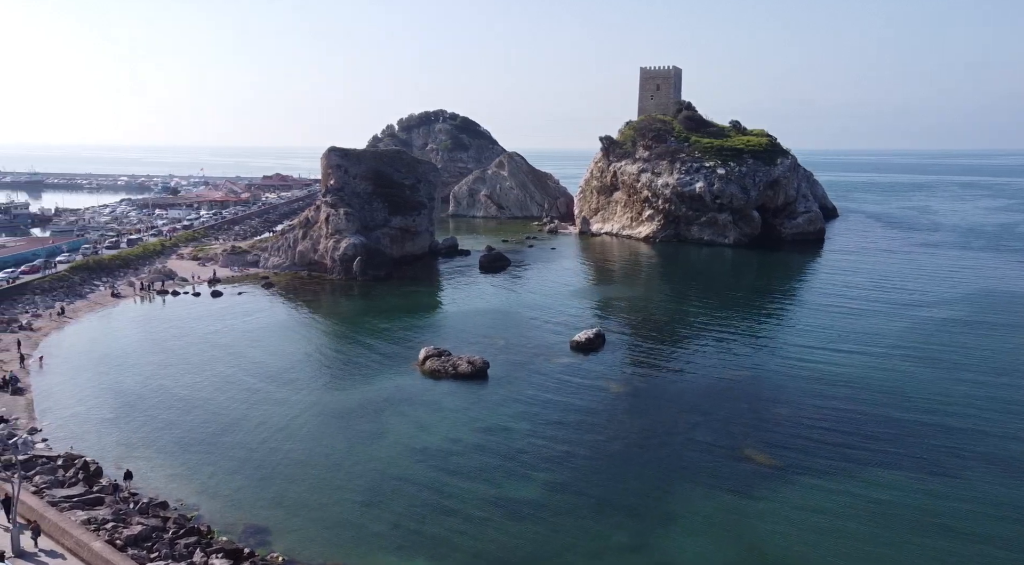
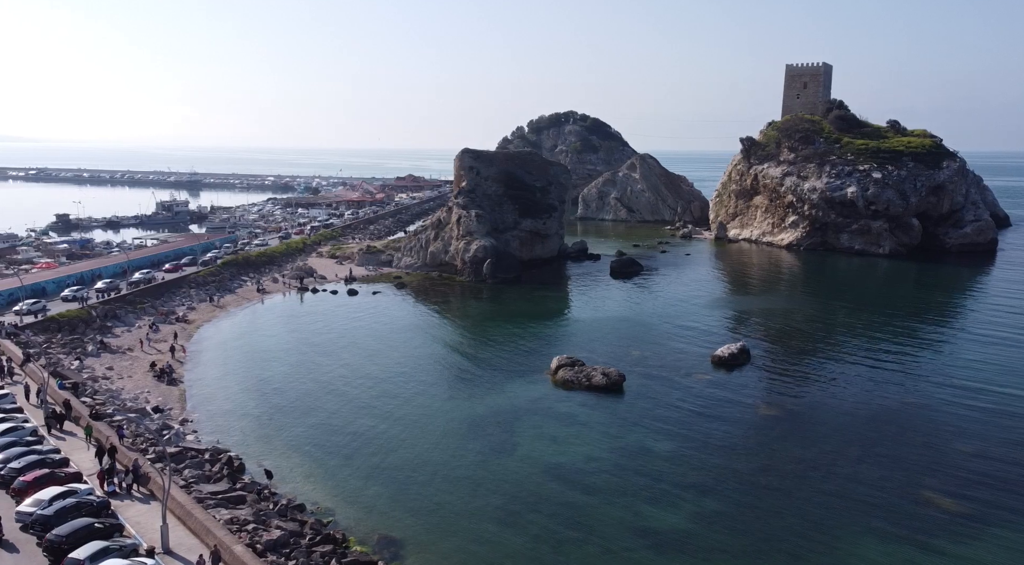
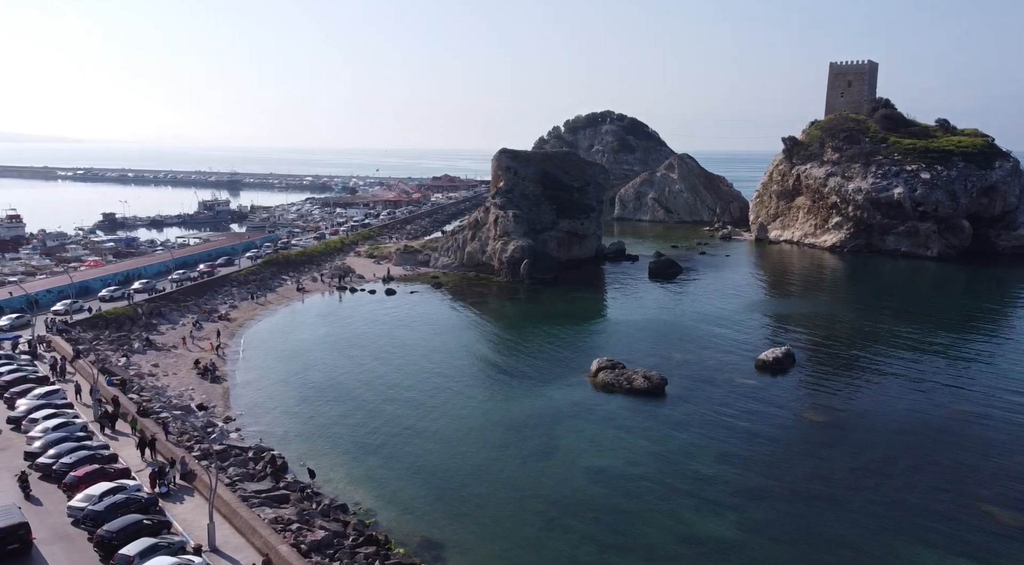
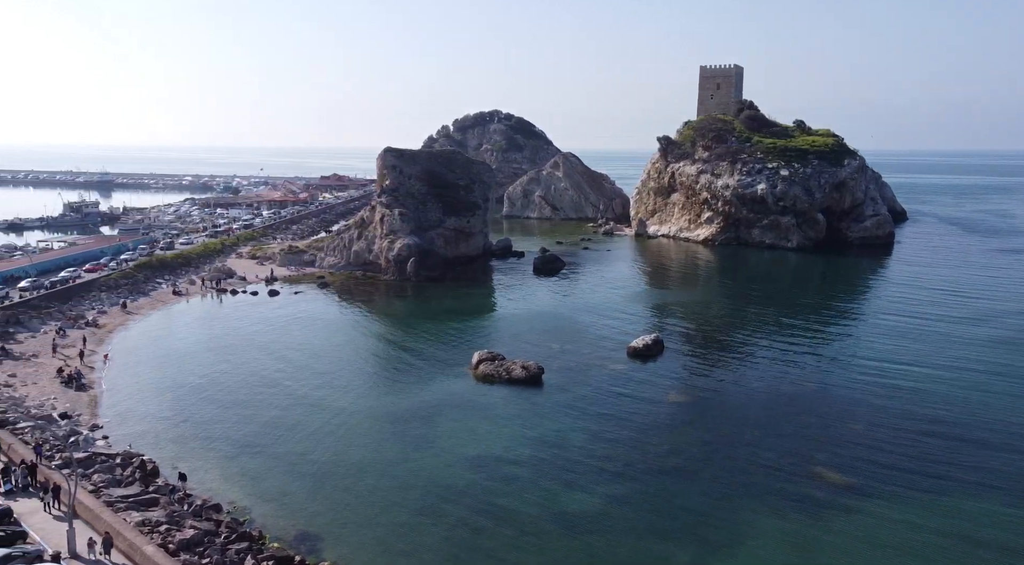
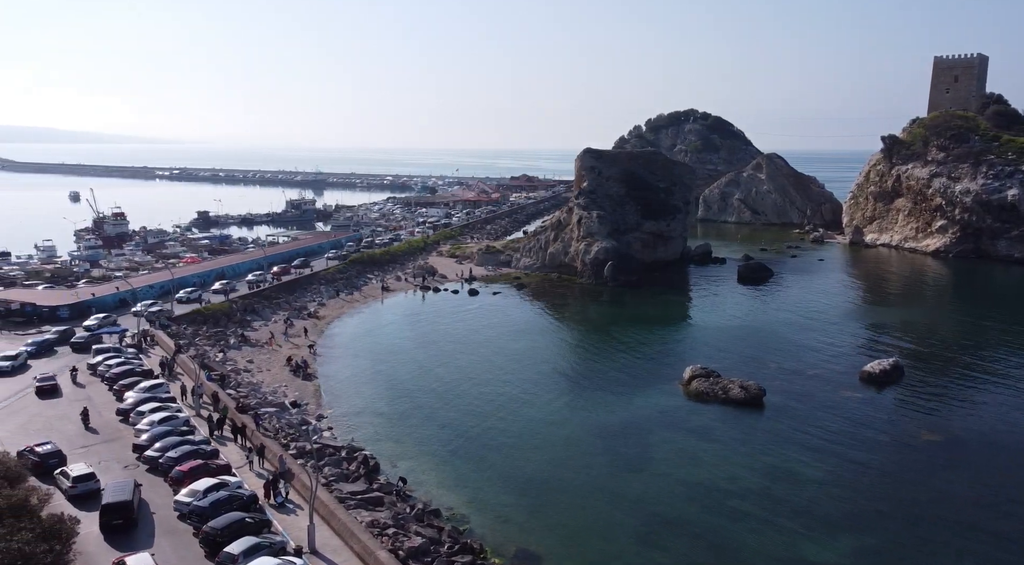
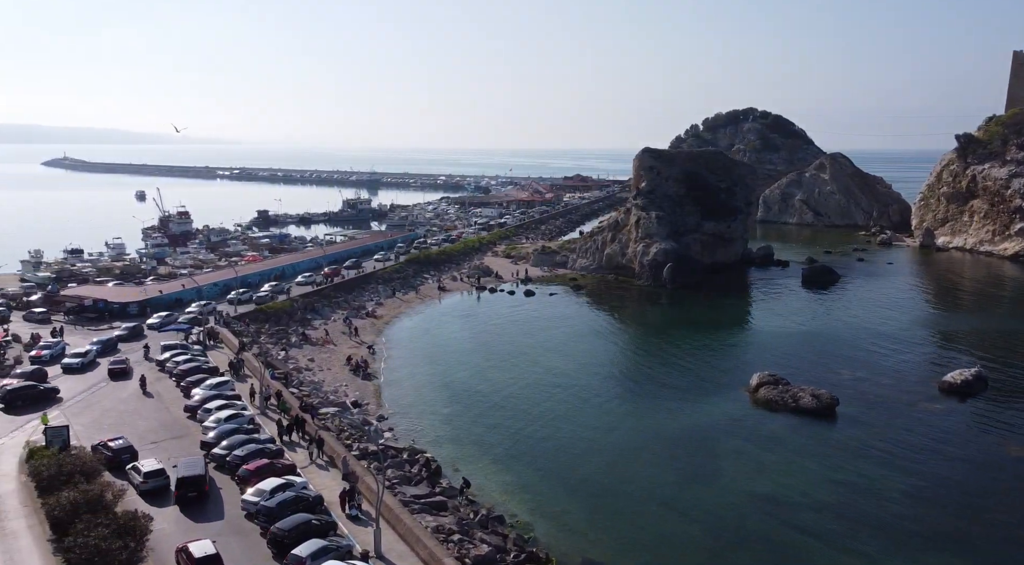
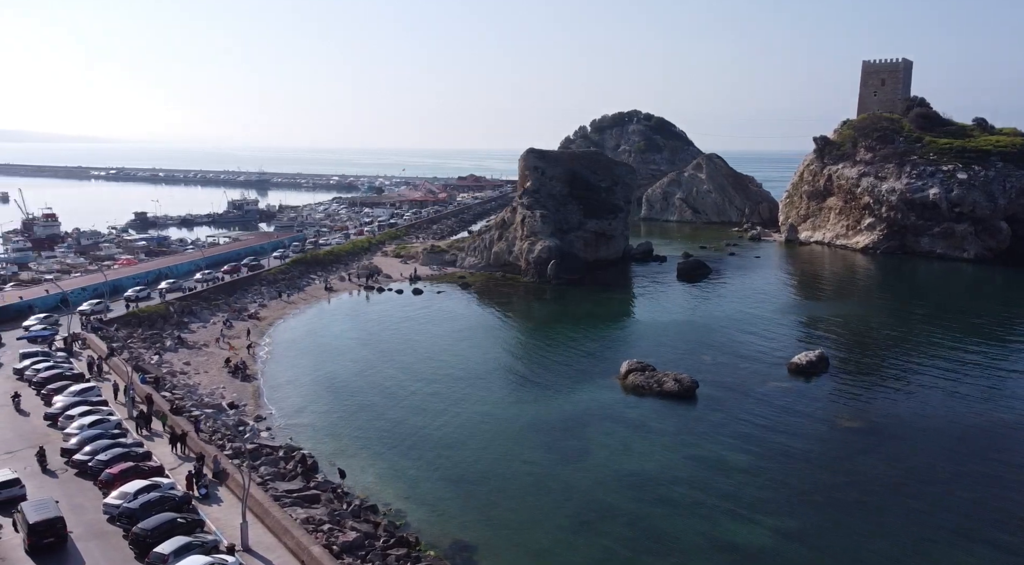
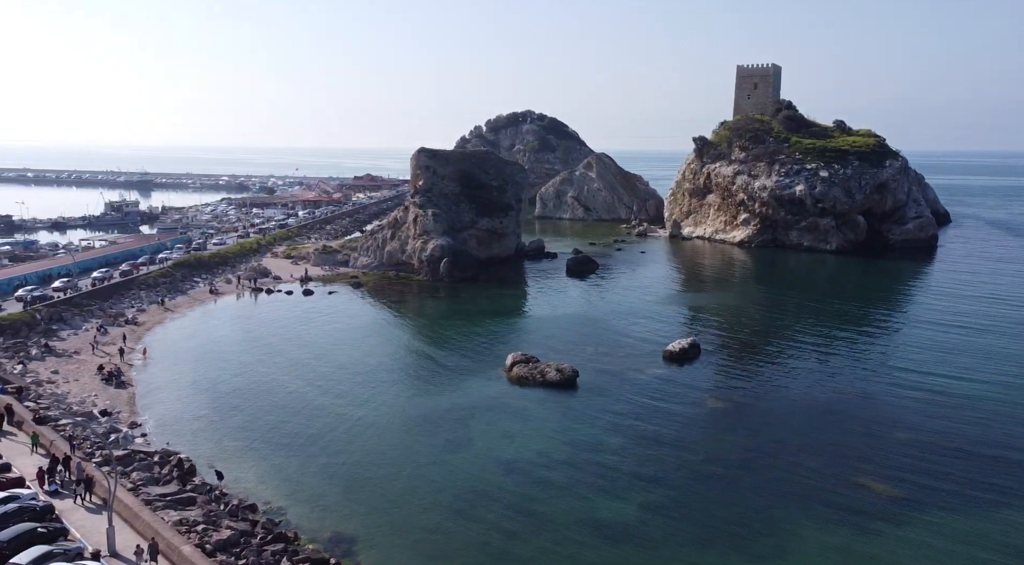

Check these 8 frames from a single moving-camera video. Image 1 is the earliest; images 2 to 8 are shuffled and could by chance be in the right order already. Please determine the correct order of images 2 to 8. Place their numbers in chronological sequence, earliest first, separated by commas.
4, 8, 2, 3, 7, 5, 6
